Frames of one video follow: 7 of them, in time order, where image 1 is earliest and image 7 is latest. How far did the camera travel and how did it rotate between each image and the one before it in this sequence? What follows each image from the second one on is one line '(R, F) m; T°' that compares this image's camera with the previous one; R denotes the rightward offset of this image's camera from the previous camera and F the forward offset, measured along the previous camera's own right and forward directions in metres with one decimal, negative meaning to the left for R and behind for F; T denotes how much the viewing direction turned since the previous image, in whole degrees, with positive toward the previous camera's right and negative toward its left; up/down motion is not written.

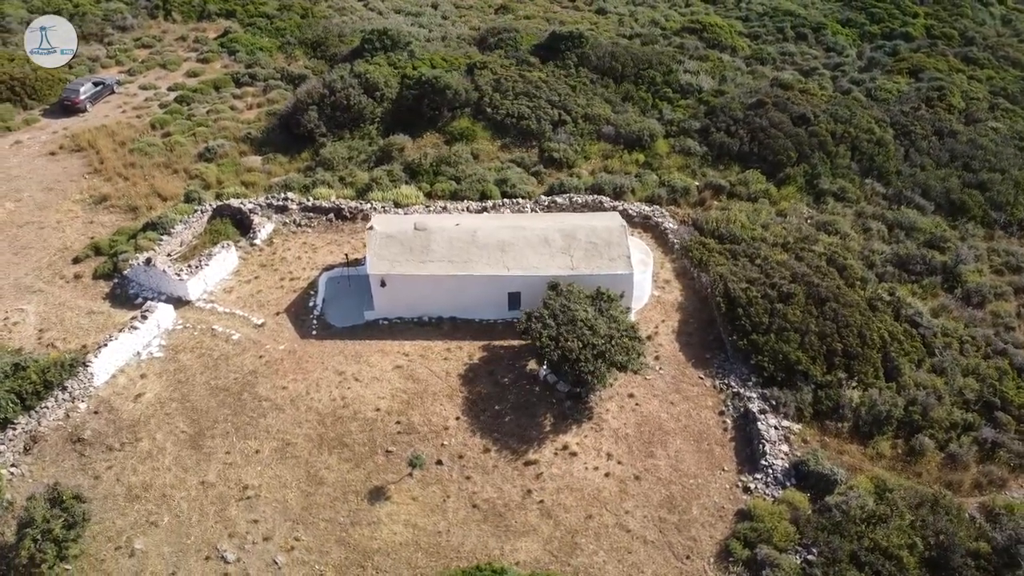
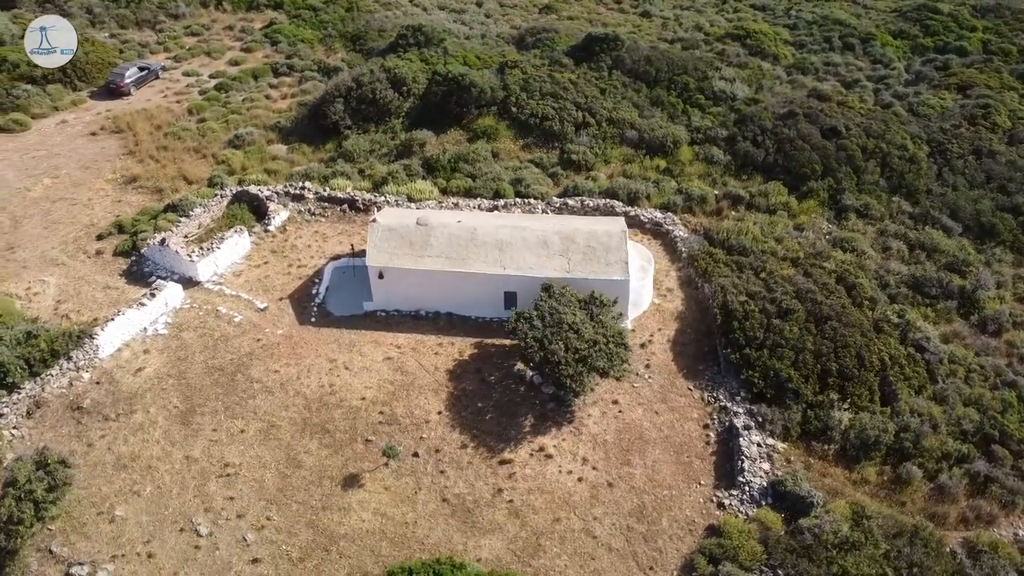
(+1.4, 0.0) m; -4°
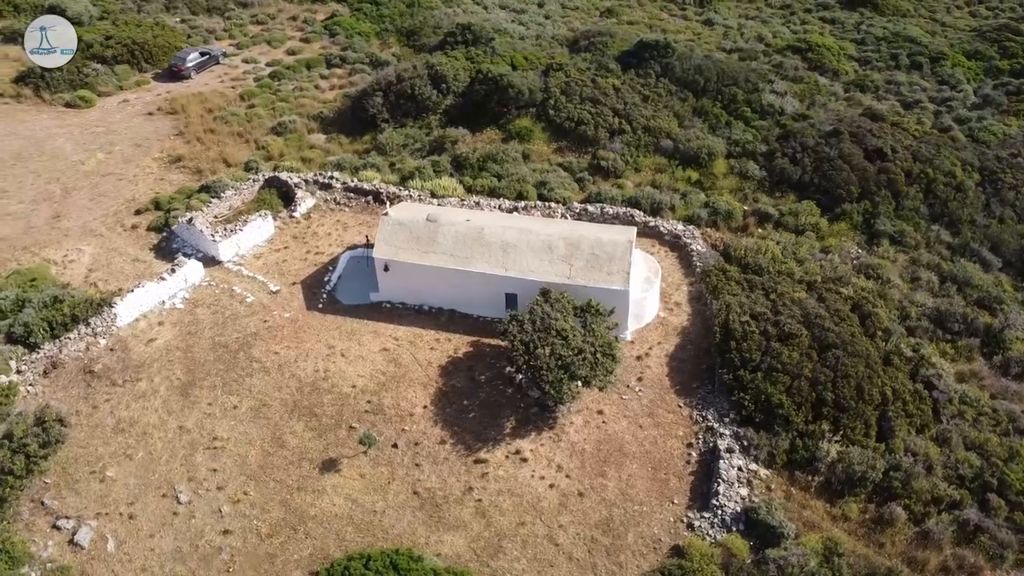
(+1.7, 0.0) m; -5°
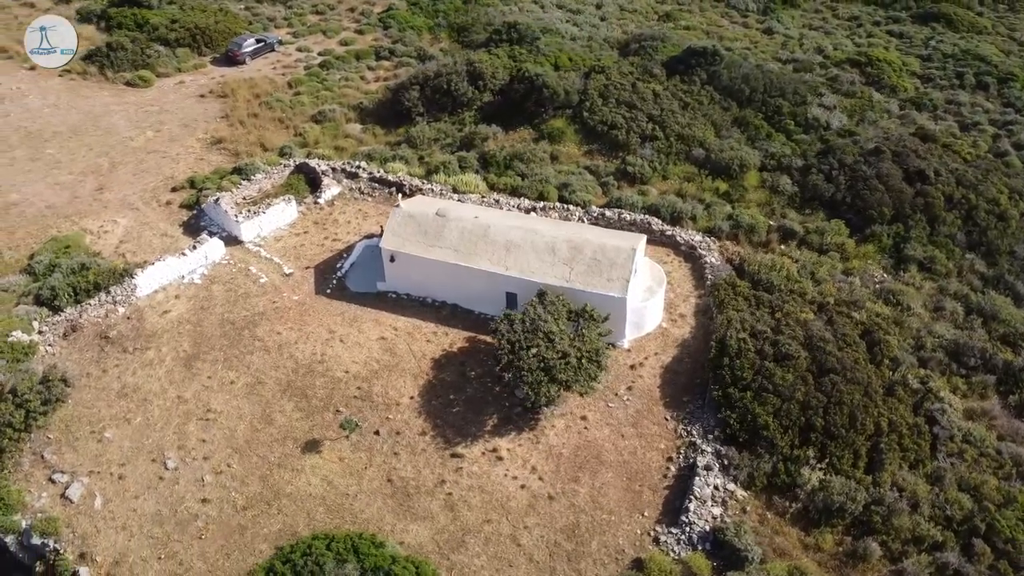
(+1.6, 0.0) m; -5°
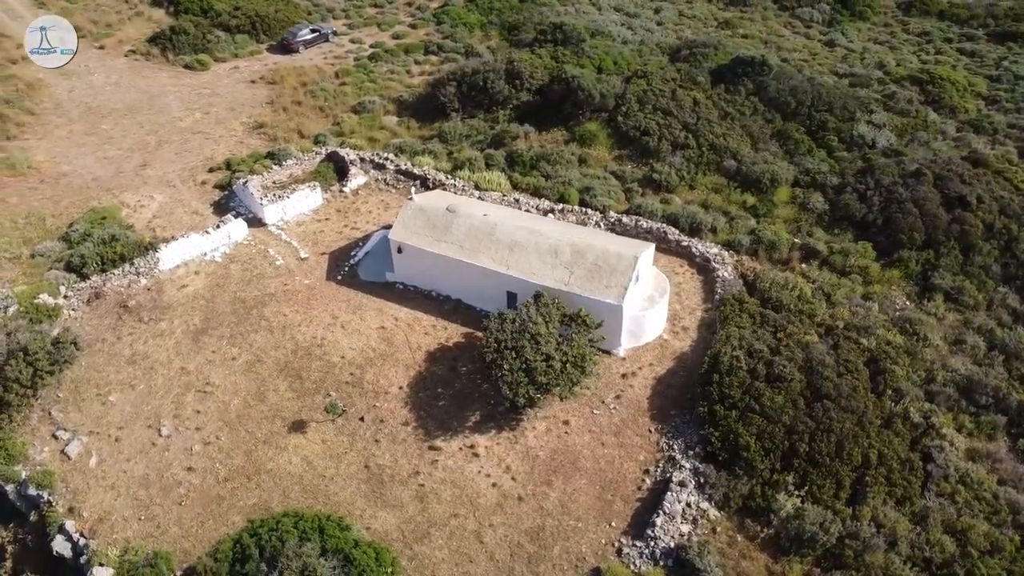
(+1.7, 0.0) m; -5°
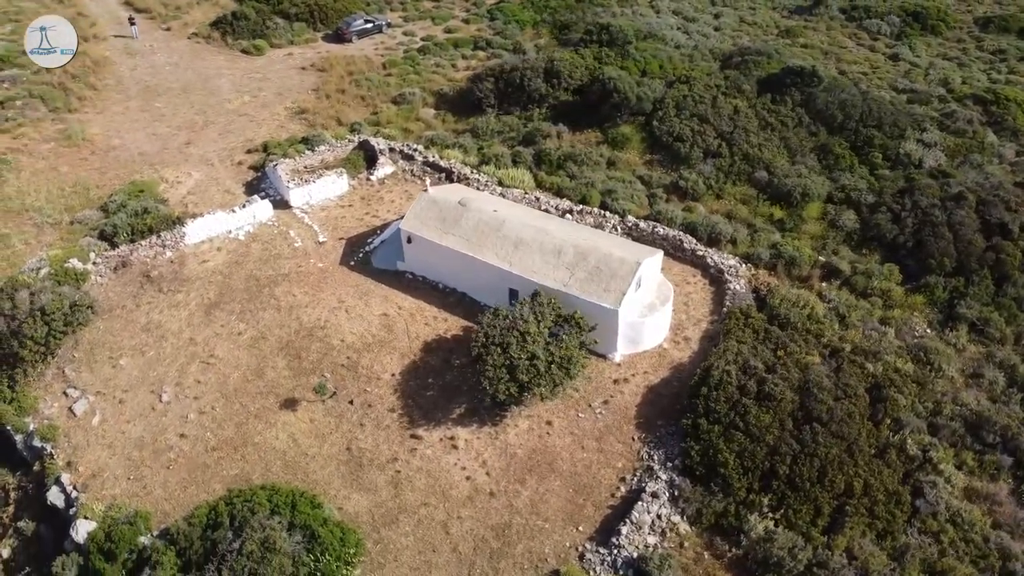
(+1.6, 0.0) m; -5°
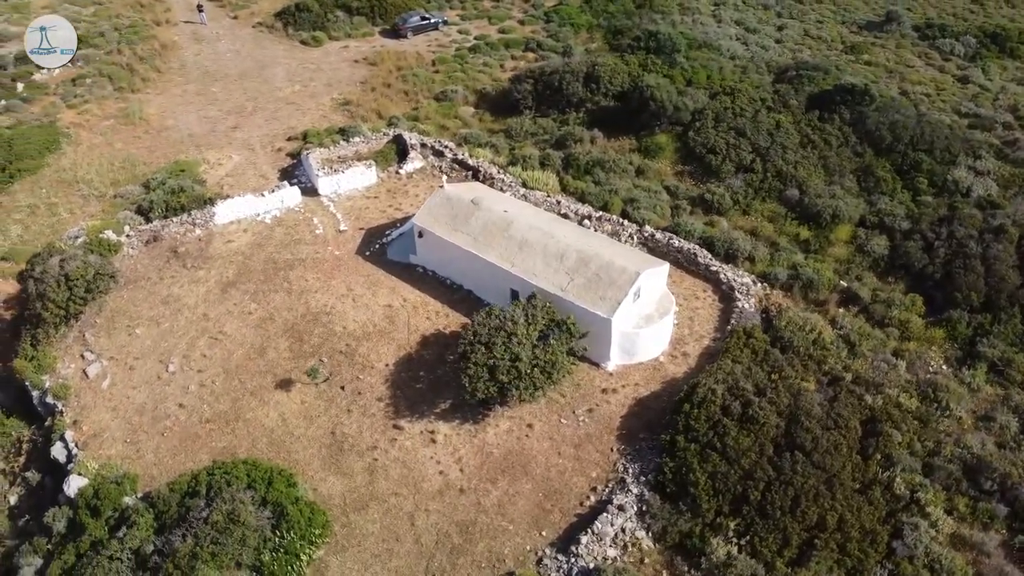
(+1.8, -0.1) m; -5°
